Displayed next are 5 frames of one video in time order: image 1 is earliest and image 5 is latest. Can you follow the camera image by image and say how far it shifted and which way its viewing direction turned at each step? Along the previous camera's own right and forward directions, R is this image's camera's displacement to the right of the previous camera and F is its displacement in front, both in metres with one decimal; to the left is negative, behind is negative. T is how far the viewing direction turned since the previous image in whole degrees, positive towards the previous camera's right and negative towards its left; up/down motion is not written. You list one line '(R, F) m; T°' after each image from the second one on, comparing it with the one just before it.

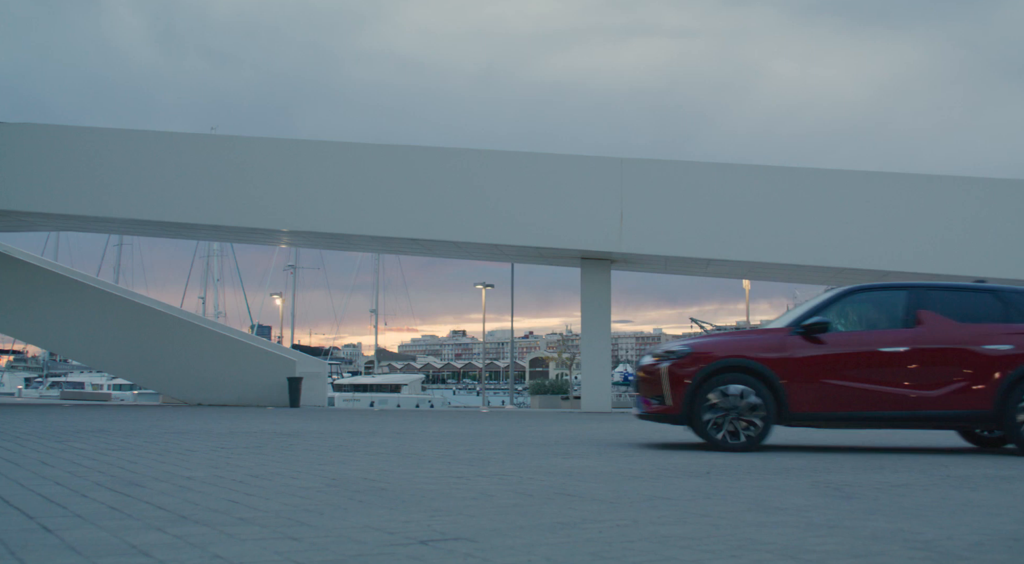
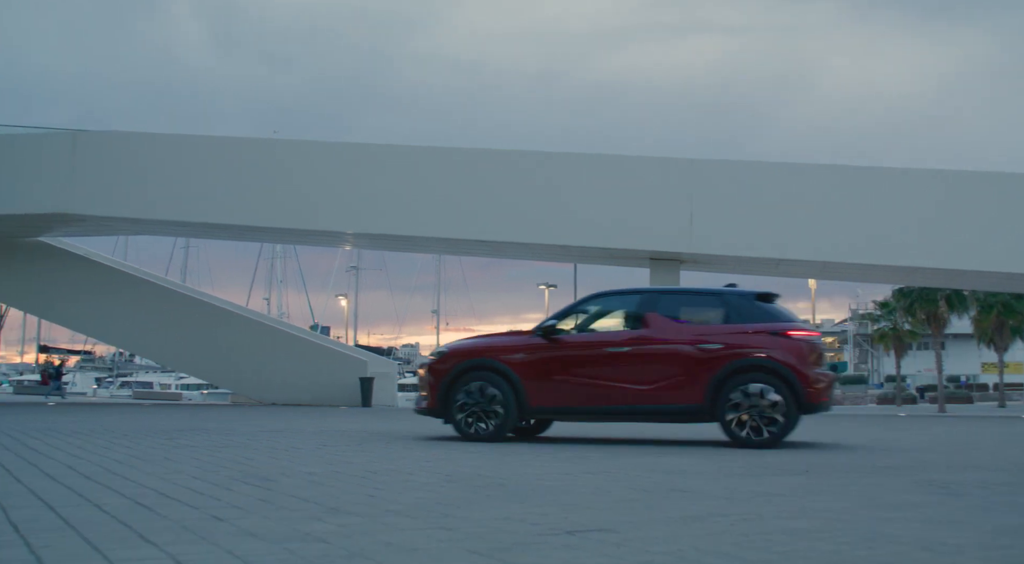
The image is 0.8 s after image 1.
(-1.3, -0.2) m; +2°
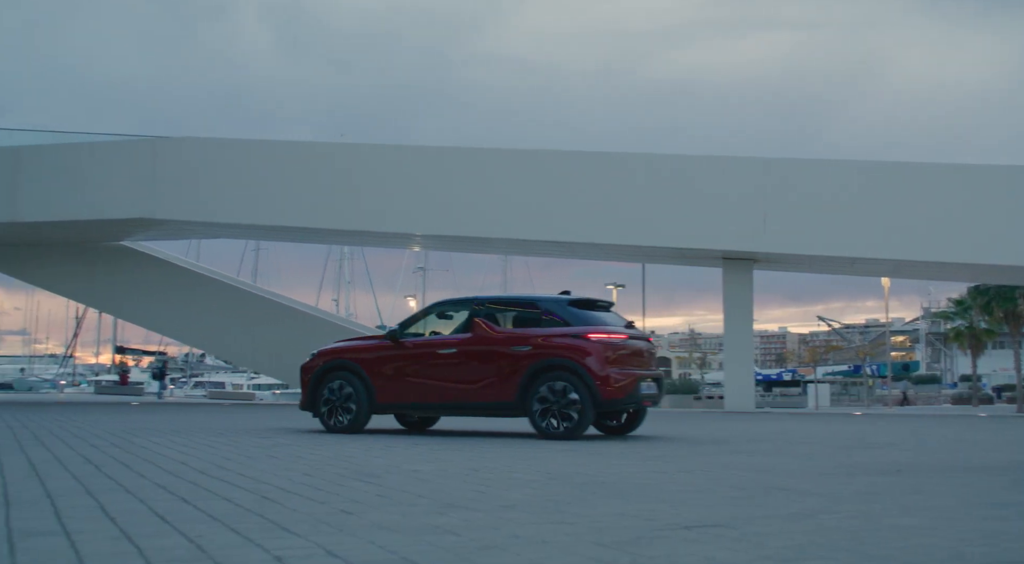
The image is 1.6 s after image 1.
(-0.8, 0.0) m; -1°
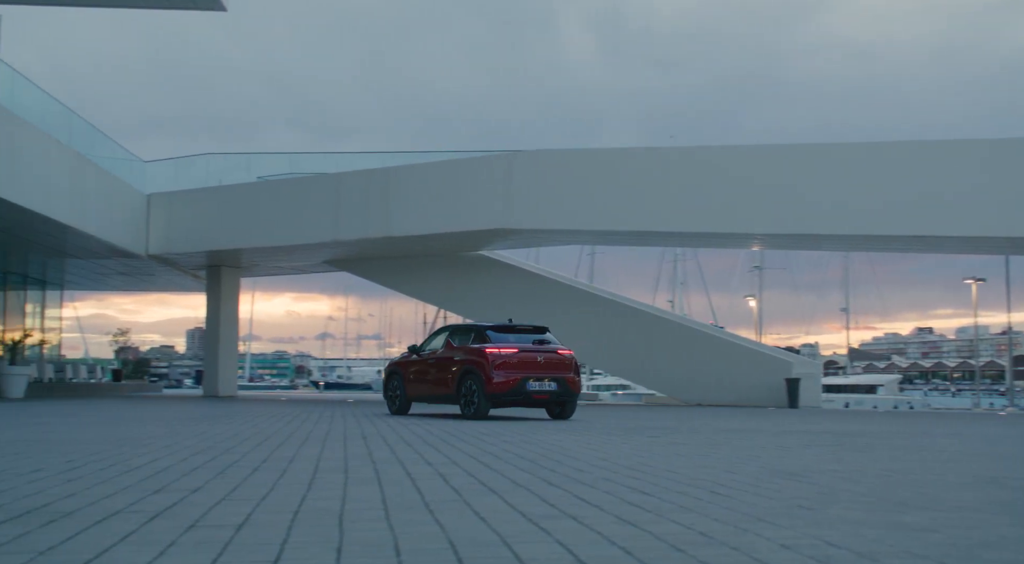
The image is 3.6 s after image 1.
(-1.7, -0.2) m; -14°
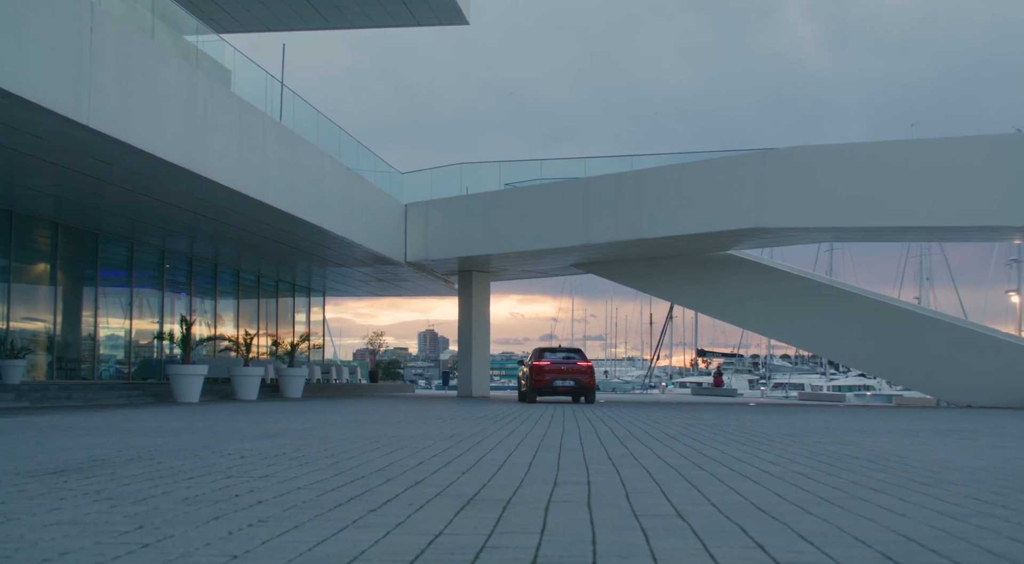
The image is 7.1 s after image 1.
(-1.9, -0.3) m; -7°
